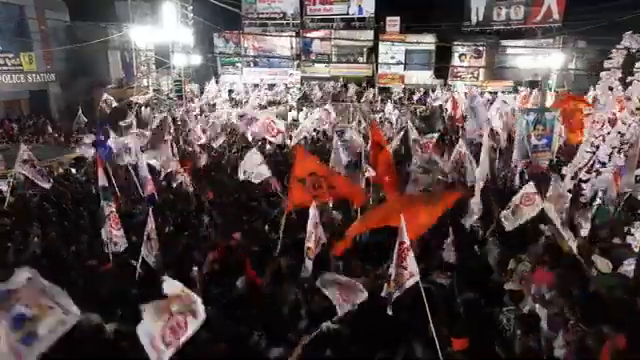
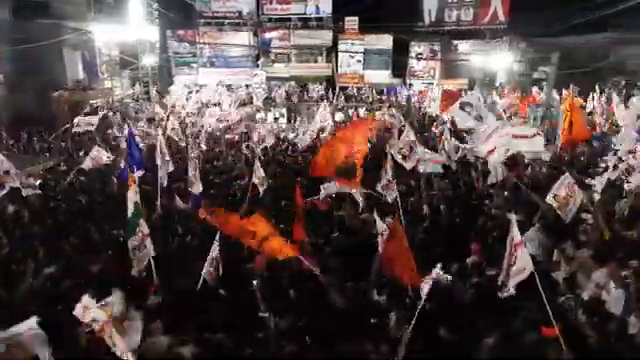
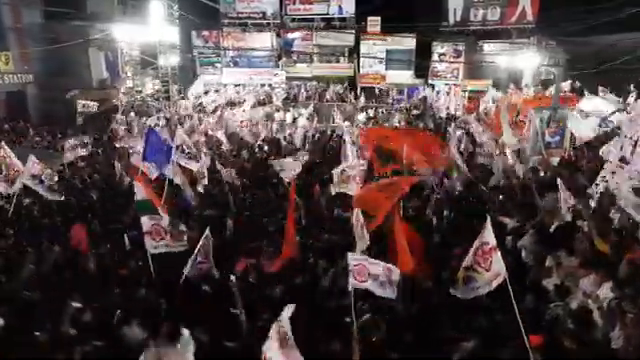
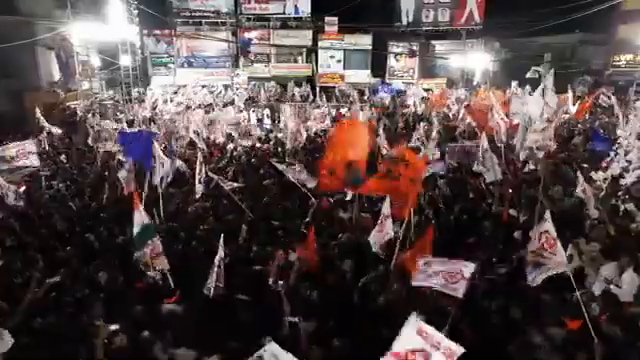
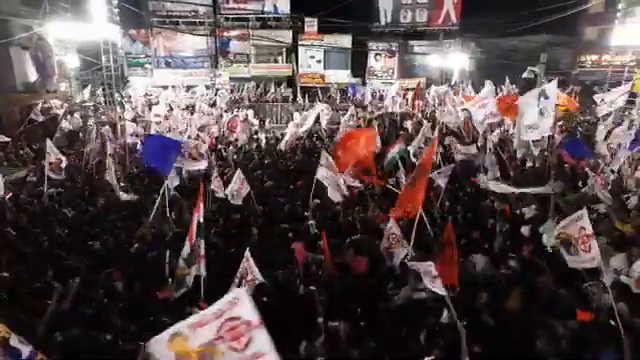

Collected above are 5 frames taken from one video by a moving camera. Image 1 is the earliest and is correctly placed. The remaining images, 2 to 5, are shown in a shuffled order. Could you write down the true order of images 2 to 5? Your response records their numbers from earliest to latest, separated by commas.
3, 2, 4, 5
